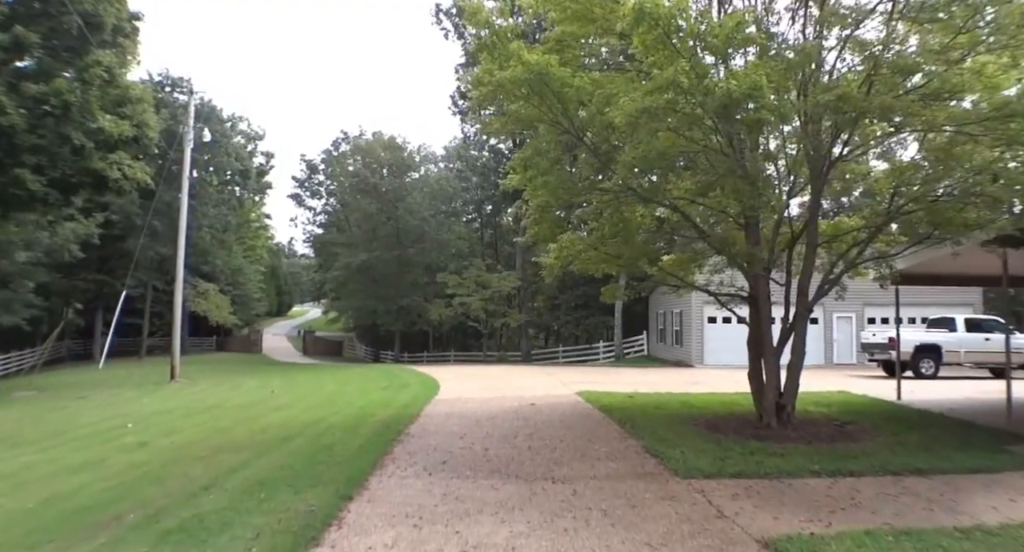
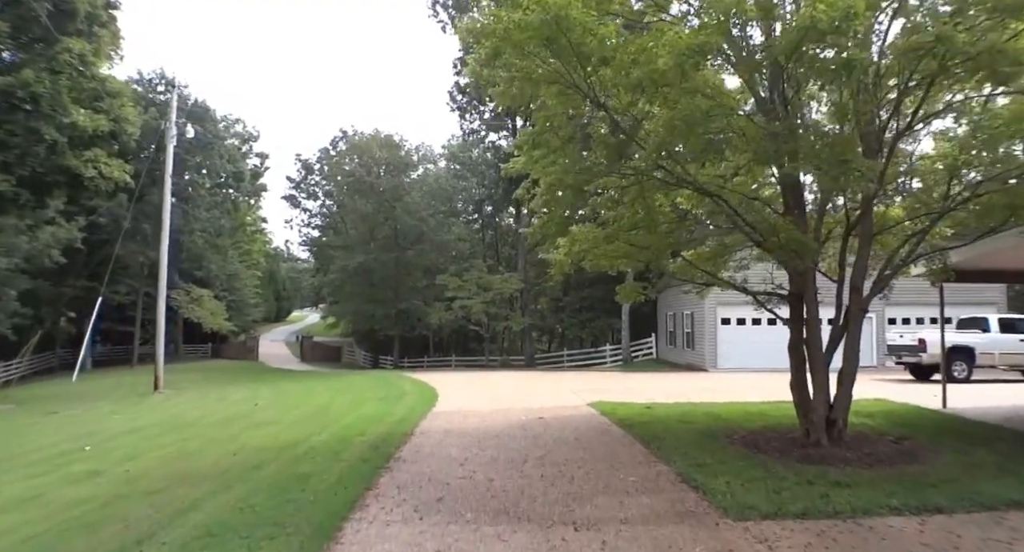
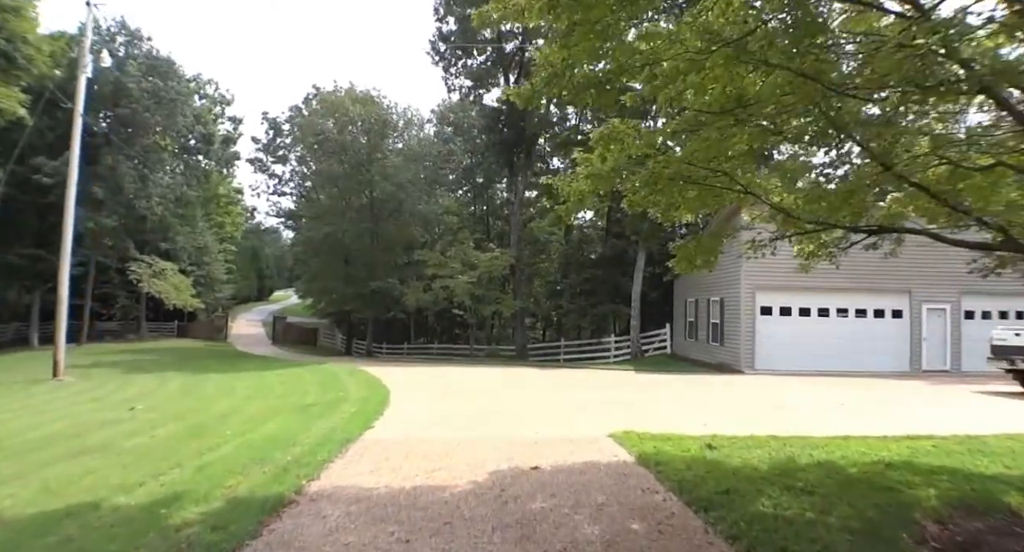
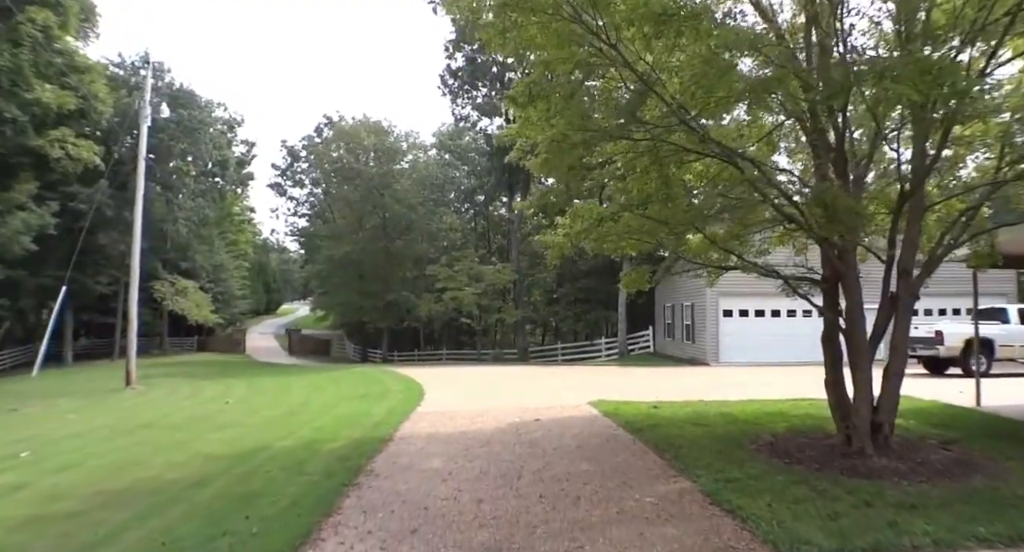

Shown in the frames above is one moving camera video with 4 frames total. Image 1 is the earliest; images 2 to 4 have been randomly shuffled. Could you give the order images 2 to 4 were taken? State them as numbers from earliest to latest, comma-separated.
2, 4, 3
